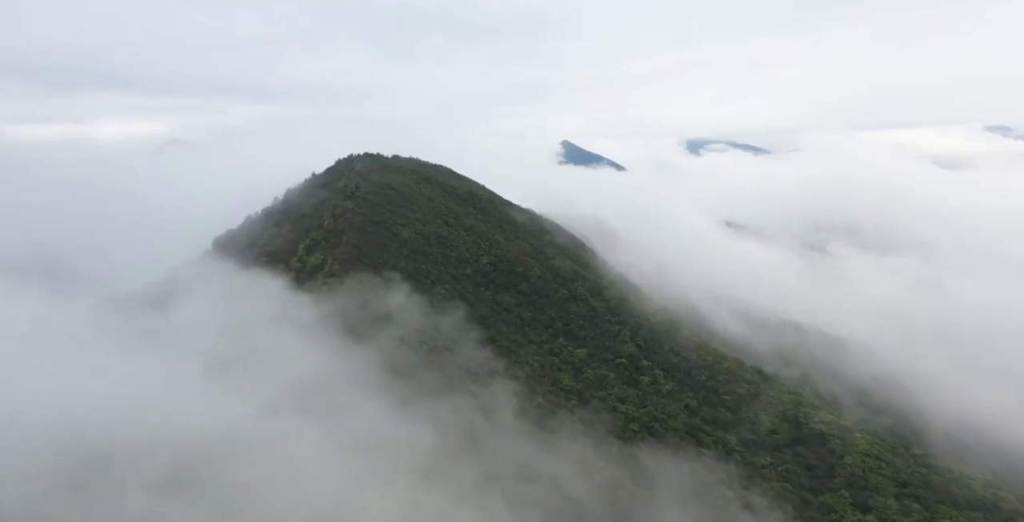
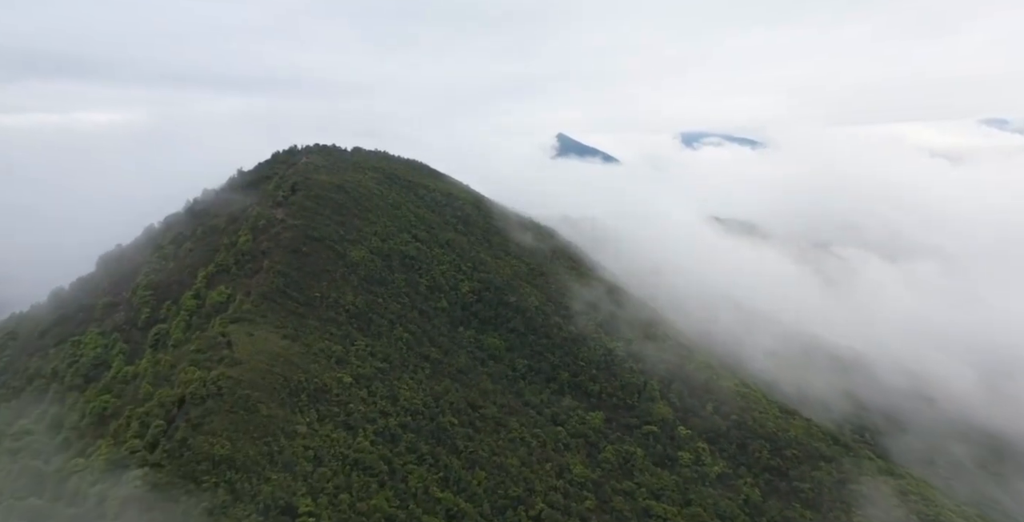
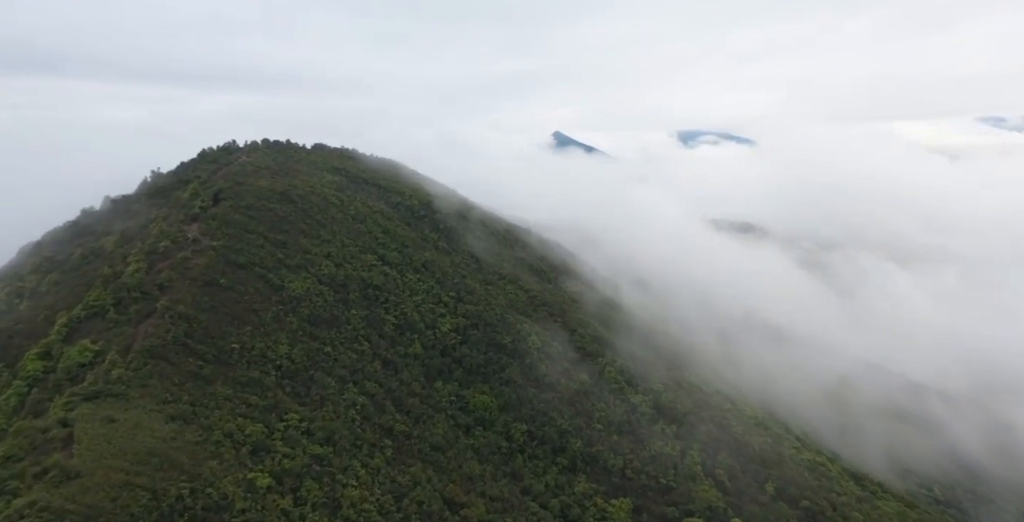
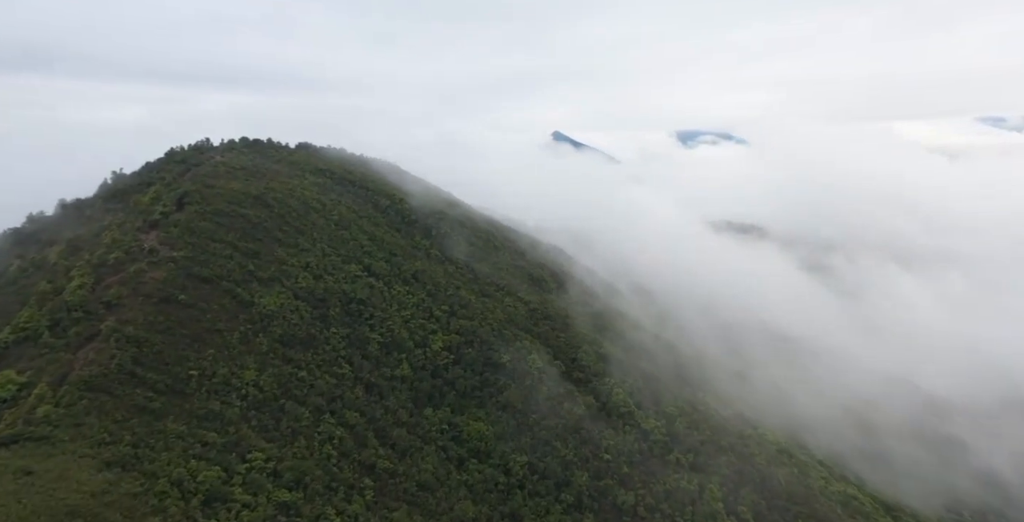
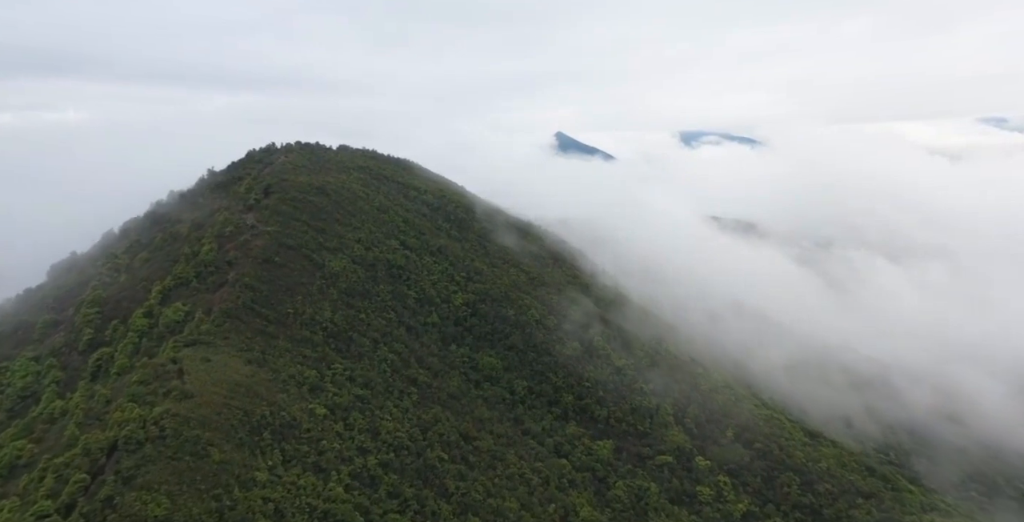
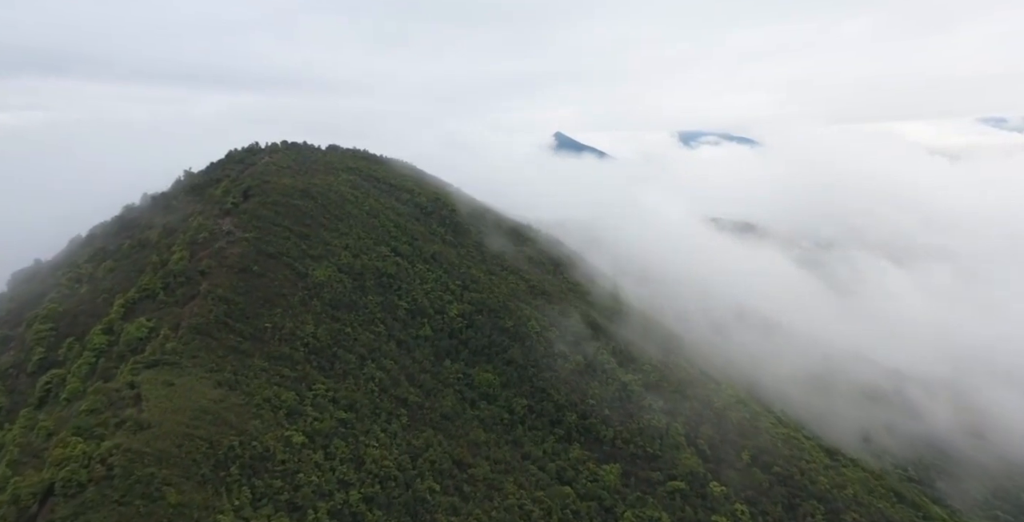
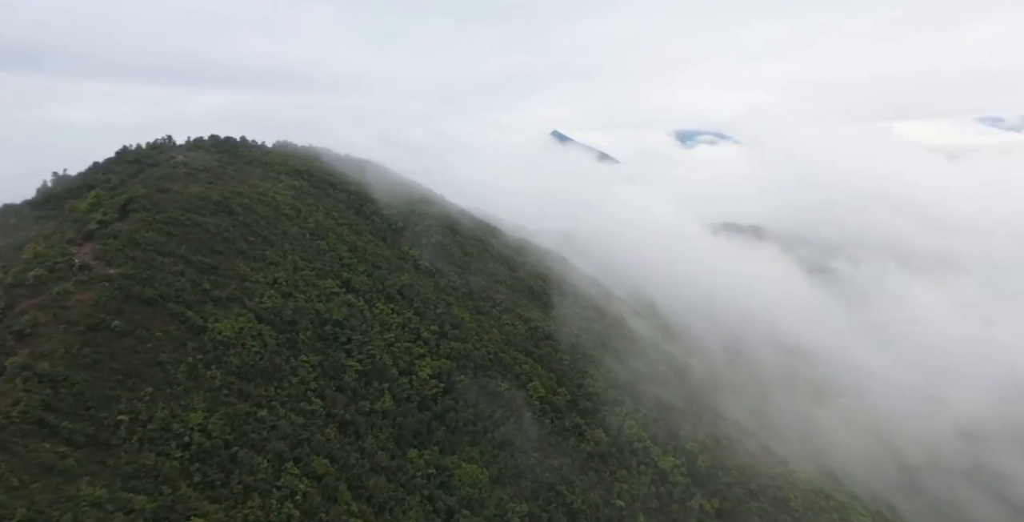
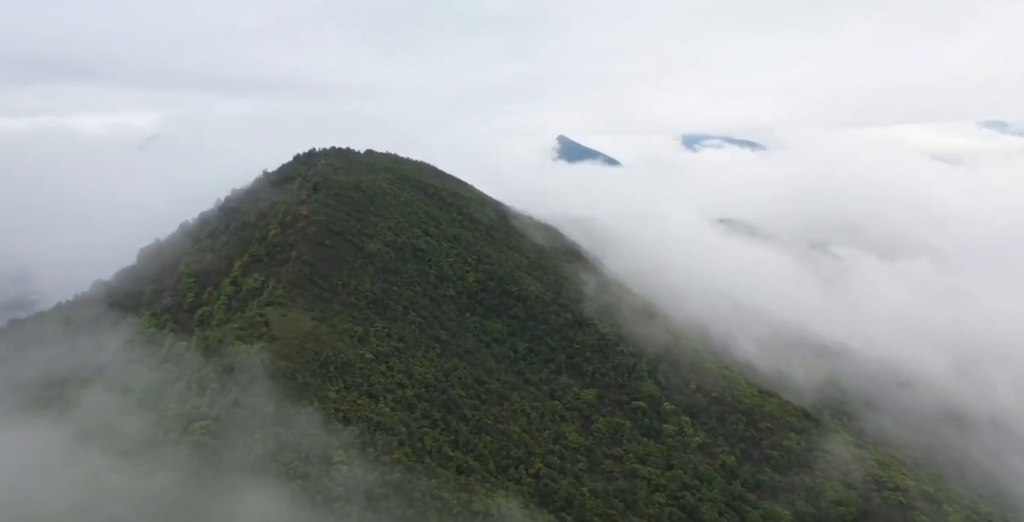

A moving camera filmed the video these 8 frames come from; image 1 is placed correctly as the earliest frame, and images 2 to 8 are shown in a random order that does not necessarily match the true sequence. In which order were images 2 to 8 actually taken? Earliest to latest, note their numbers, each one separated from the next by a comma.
8, 2, 5, 6, 3, 4, 7
